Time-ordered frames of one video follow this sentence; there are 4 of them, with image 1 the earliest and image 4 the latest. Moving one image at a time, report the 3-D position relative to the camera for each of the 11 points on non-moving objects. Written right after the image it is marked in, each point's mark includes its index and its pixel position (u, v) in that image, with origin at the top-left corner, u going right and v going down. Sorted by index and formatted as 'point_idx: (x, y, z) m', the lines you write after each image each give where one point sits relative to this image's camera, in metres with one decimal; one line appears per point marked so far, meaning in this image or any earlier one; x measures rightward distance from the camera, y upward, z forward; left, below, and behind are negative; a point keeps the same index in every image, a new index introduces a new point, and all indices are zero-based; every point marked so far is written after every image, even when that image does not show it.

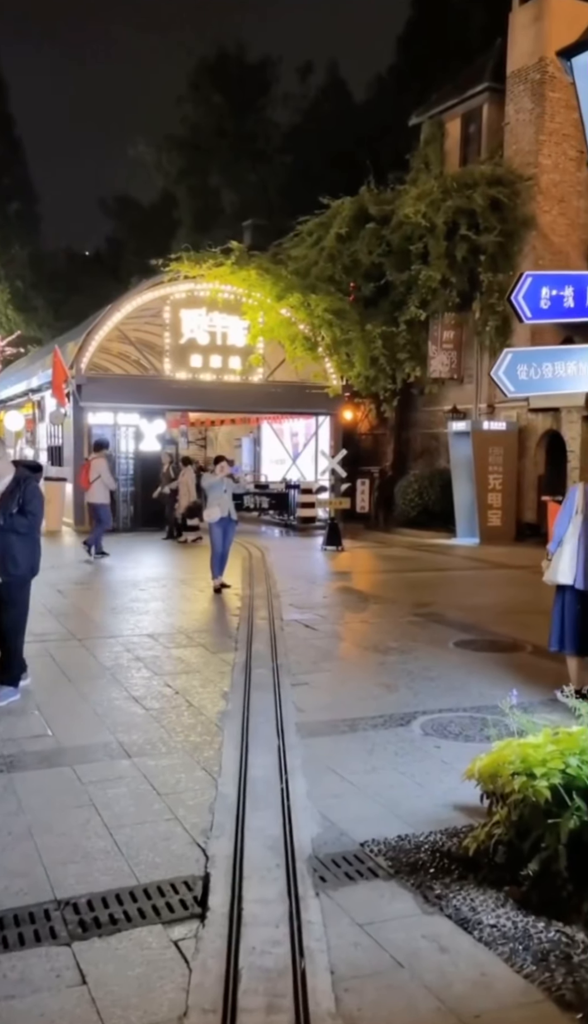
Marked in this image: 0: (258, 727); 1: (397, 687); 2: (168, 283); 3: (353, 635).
0: (-0.3, -1.5, +5.9) m
1: (+0.8, -1.5, +7.0) m
2: (-2.9, +5.4, +20.0) m
3: (+0.6, -1.3, +9.2) m
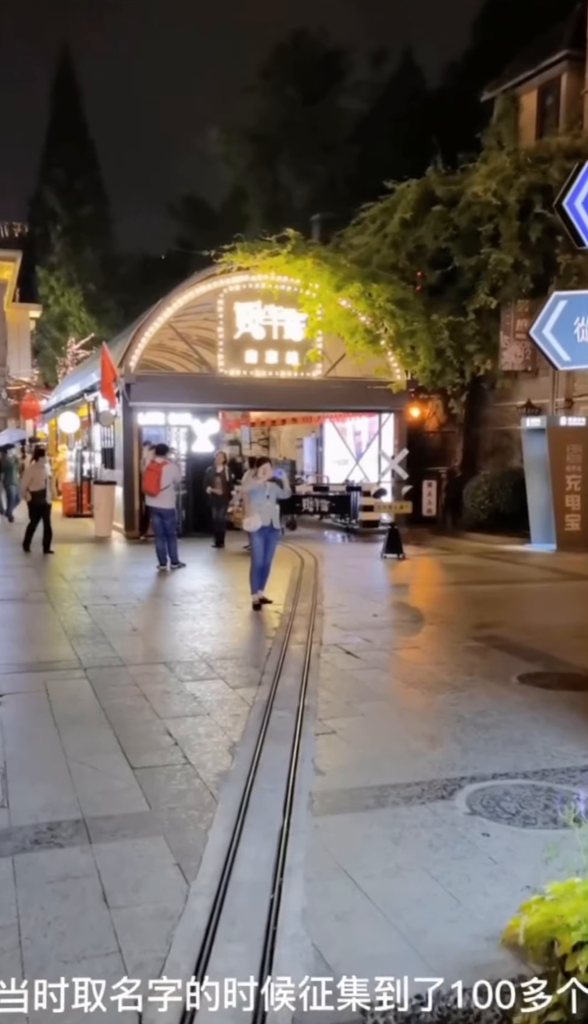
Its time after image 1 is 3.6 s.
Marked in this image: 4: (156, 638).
0: (-0.2, -1.6, +4.8) m
1: (+1.0, -1.6, +5.8) m
2: (-1.6, +5.3, +19.0) m
3: (+1.0, -1.4, +8.0) m
4: (-1.4, -1.3, +9.0) m
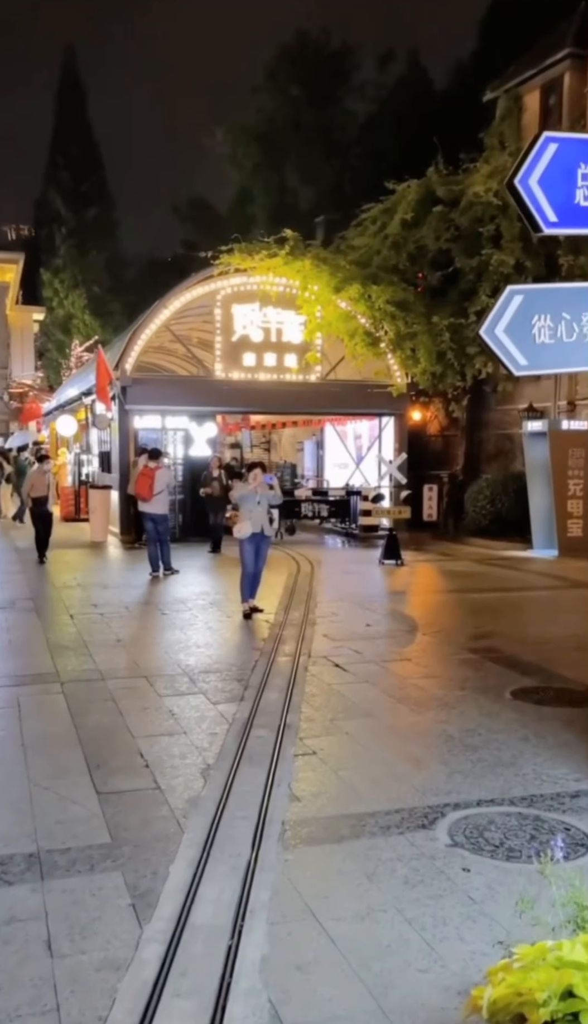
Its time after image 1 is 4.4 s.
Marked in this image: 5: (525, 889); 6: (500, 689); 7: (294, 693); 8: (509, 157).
0: (-0.3, -1.7, +4.5) m
1: (+0.9, -1.6, +5.5) m
2: (-1.7, +5.2, +18.8) m
3: (+0.9, -1.5, +7.7) m
4: (-1.5, -1.4, +8.8) m
5: (+1.0, -1.7, +3.9) m
6: (+1.8, -1.5, +7.4) m
7: (0.0, -1.5, +7.2) m
8: (+4.4, +7.3, +17.5) m
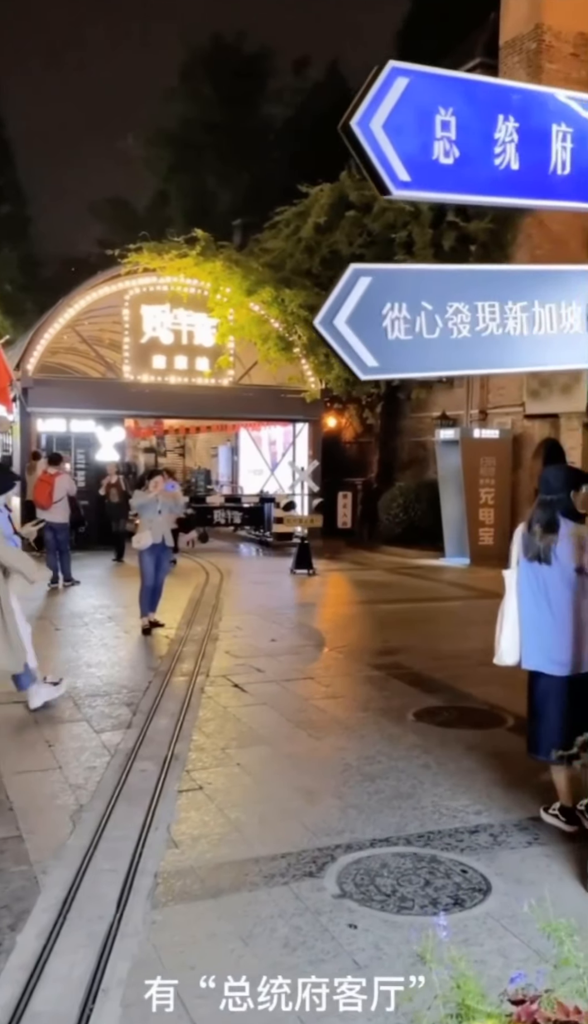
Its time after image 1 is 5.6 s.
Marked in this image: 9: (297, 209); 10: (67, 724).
0: (-0.9, -1.8, +4.0) m
1: (+0.2, -1.7, +5.1) m
2: (-3.5, +5.0, +18.2) m
3: (0.0, -1.6, +7.3) m
4: (-2.5, -1.5, +8.2) m
5: (+0.5, -1.8, +3.5) m
6: (+0.9, -1.6, +7.1) m
7: (-0.8, -1.6, +6.7) m
8: (+2.6, +7.1, +17.5) m
9: (+0.1, +6.8, +19.2) m
10: (-1.7, -1.6, +6.6) m
